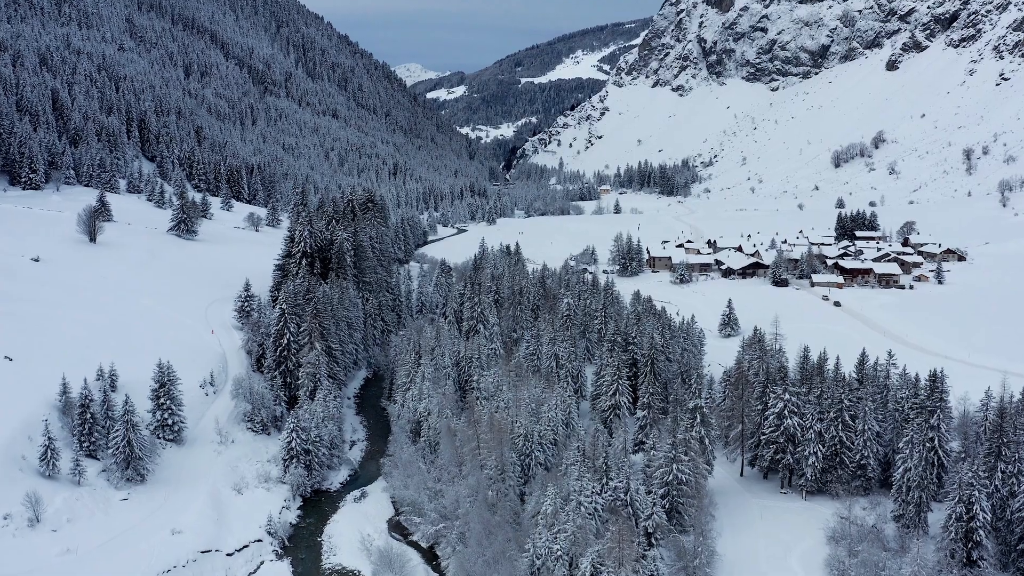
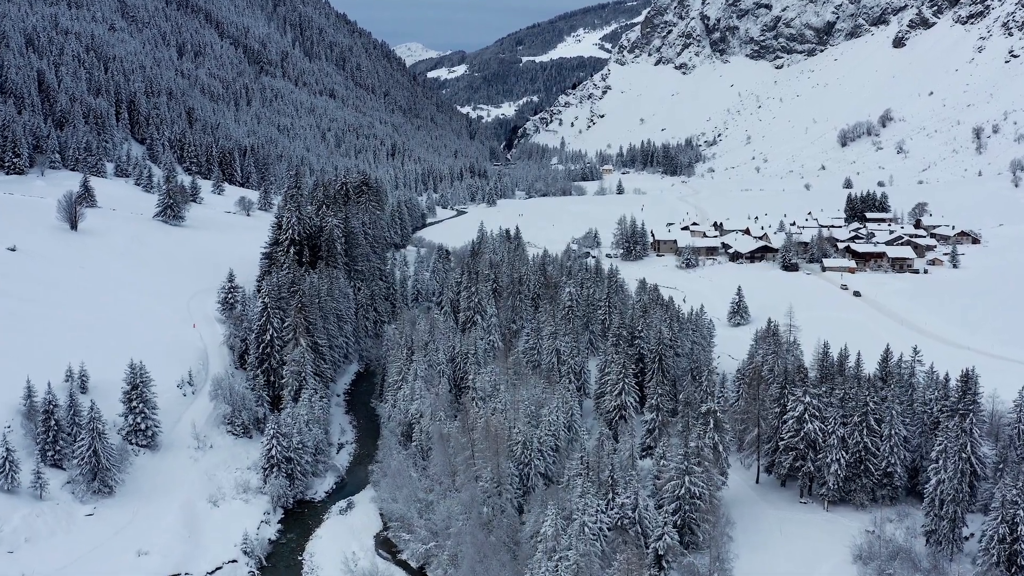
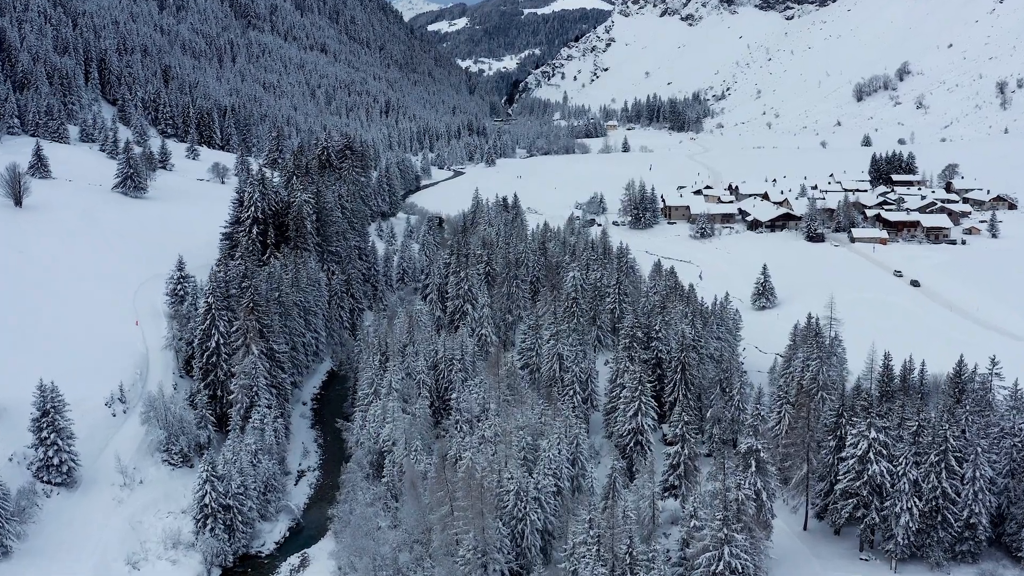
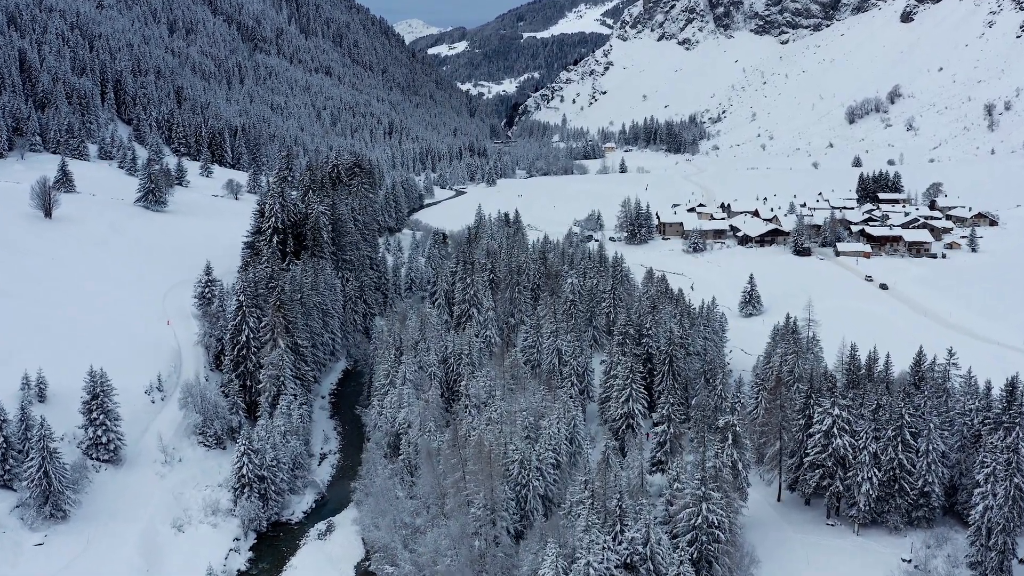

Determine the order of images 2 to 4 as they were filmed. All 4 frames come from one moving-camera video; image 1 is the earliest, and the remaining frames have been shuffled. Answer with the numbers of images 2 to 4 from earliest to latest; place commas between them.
2, 4, 3
